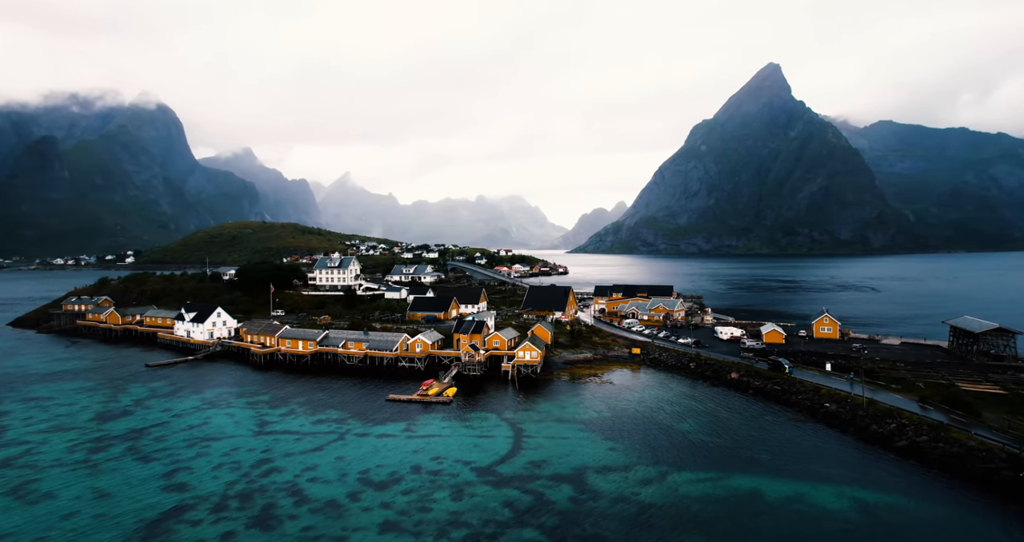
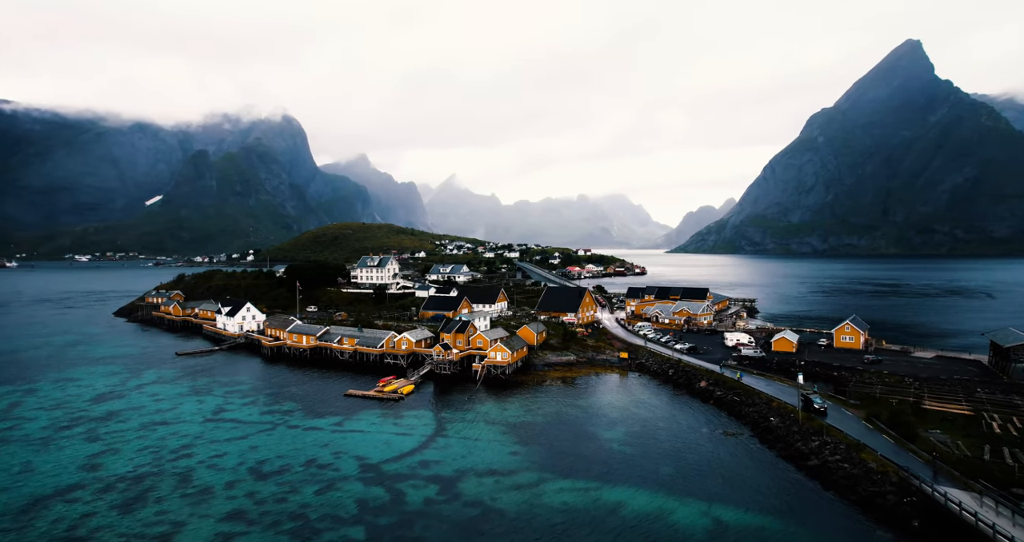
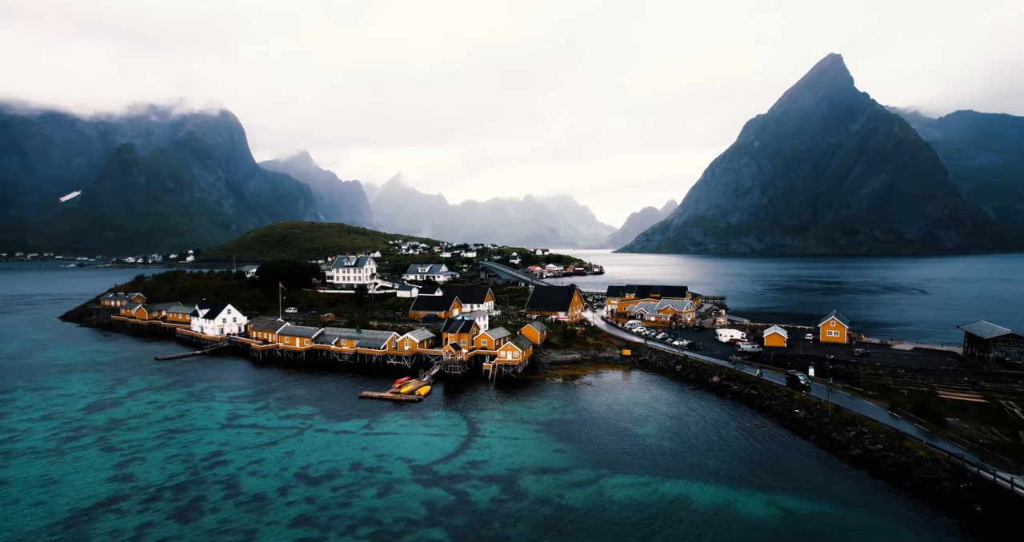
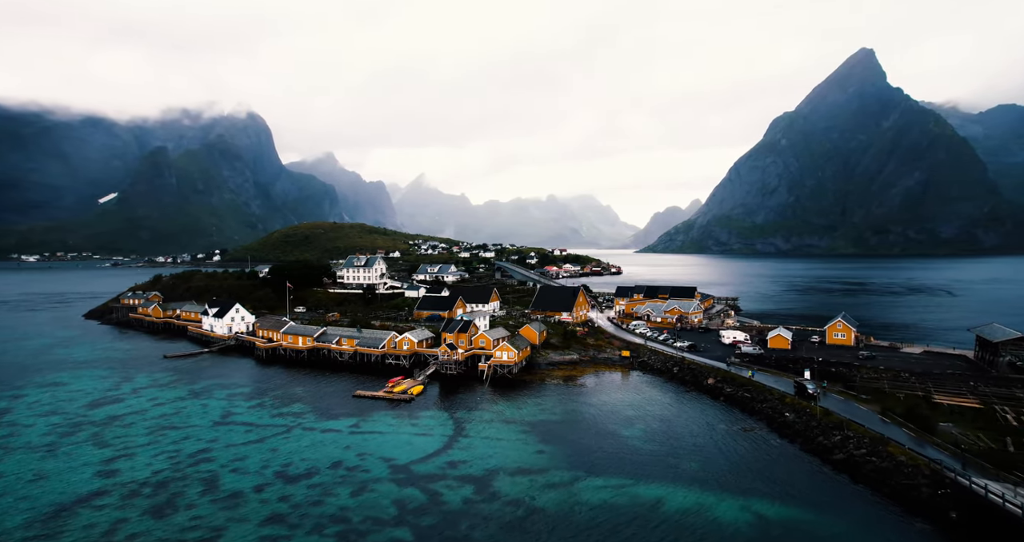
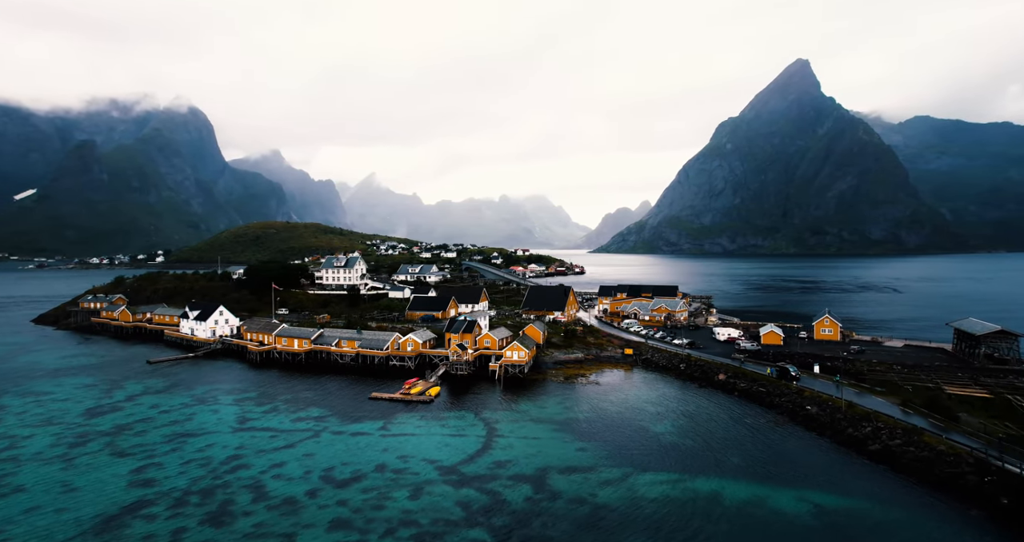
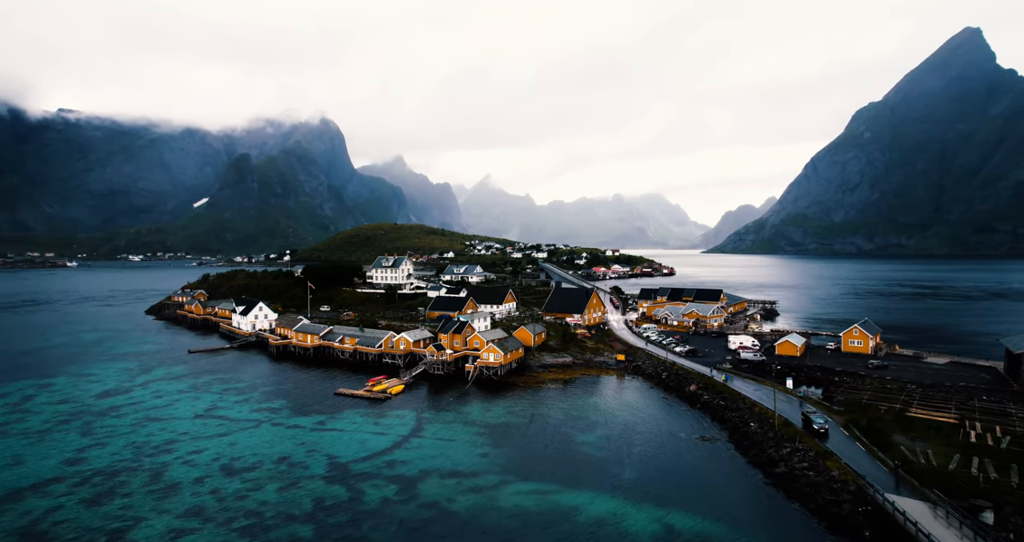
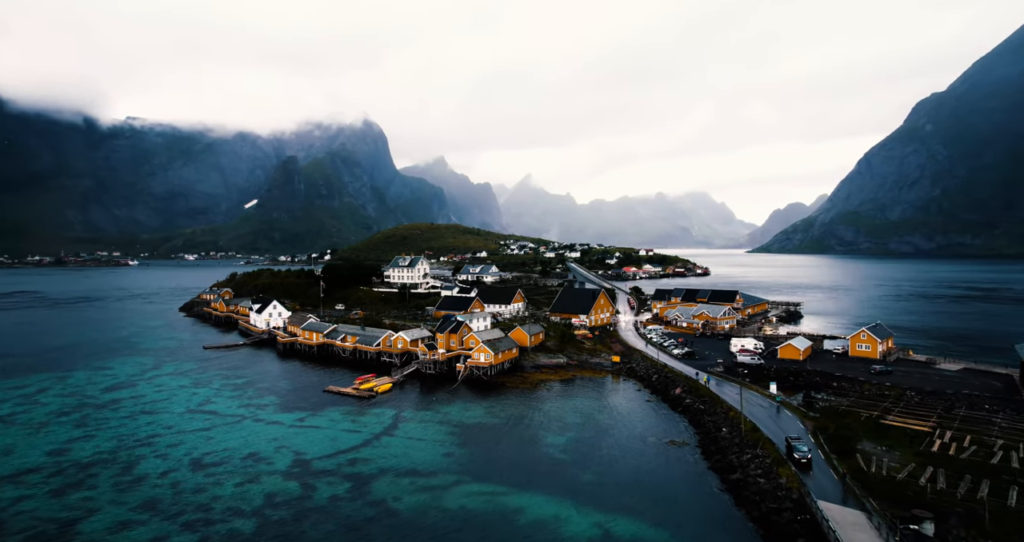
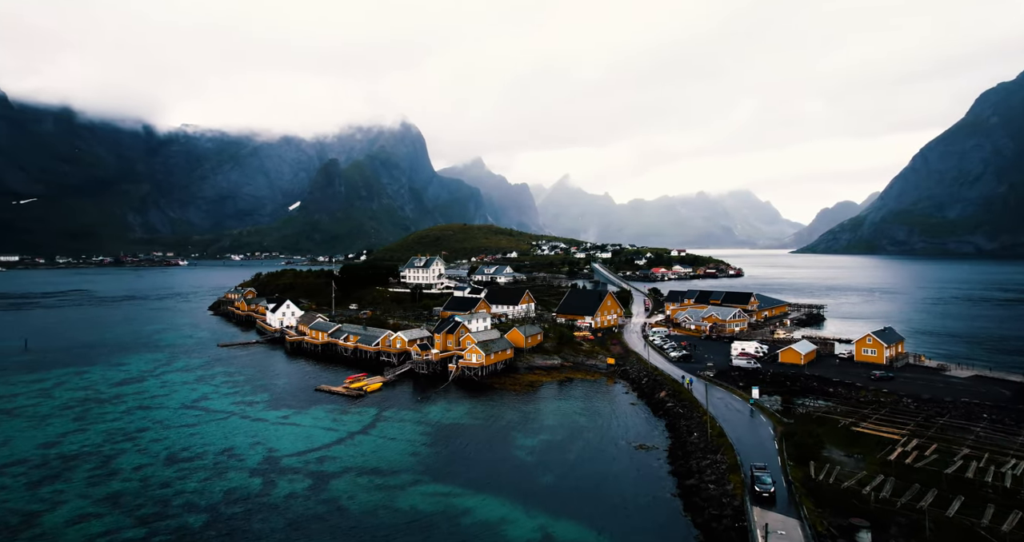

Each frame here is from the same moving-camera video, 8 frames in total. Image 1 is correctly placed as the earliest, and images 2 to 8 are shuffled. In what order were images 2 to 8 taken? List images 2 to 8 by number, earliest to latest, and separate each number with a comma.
5, 3, 4, 2, 6, 7, 8
